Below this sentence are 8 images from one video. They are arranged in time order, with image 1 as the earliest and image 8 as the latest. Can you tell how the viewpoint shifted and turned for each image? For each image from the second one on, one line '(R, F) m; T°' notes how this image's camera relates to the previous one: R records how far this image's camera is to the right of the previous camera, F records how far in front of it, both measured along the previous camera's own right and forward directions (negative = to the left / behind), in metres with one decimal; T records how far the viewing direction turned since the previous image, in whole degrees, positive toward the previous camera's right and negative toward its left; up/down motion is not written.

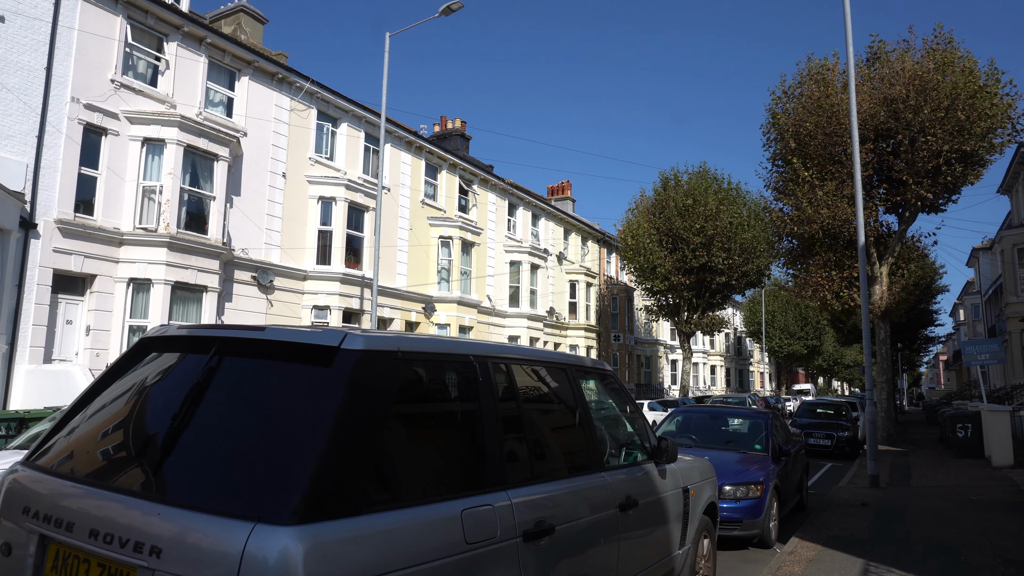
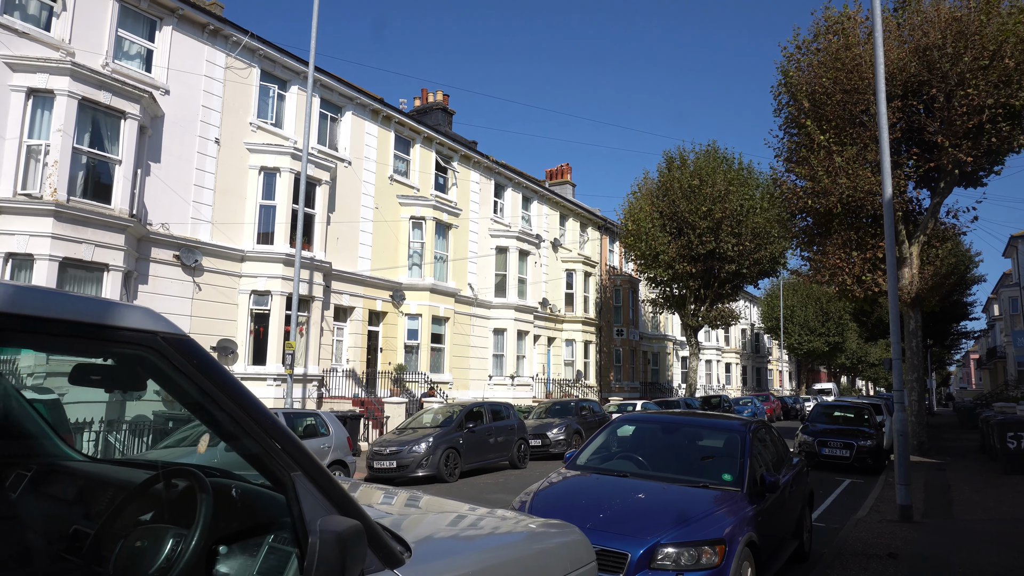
(+1.3, +2.5) m; -2°
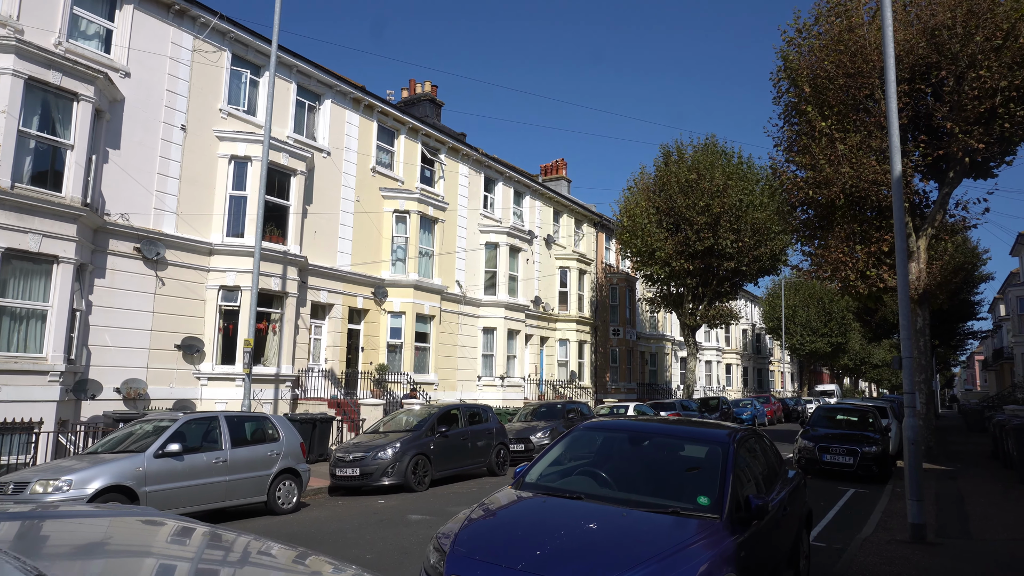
(+0.4, +0.9) m; 0°
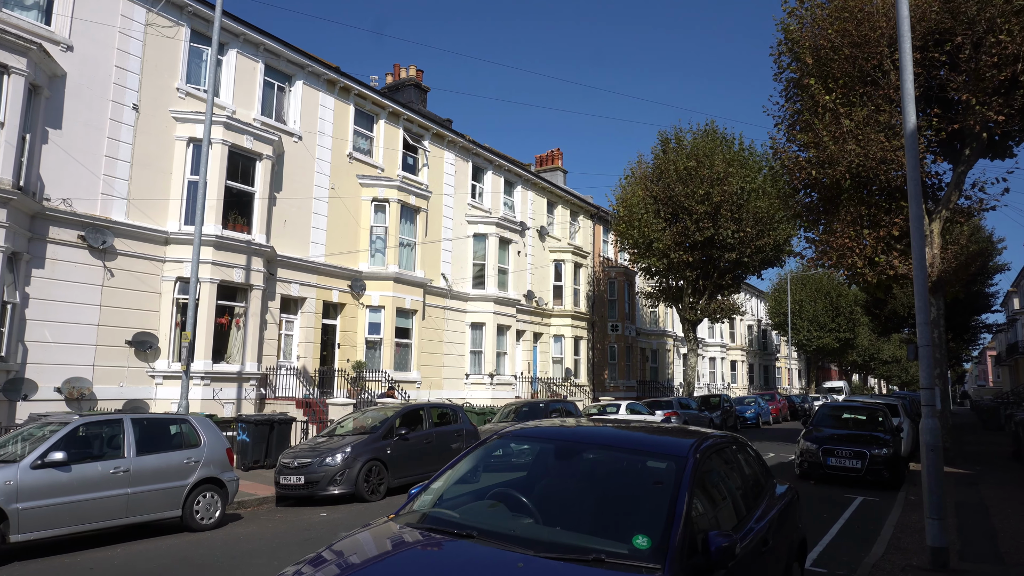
(+0.6, +1.2) m; -1°
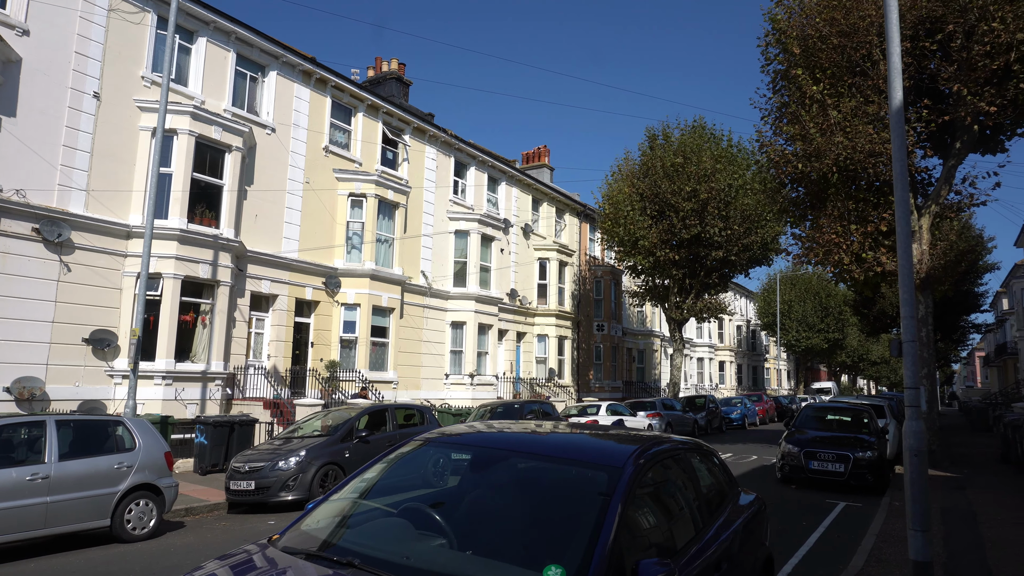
(+0.4, +0.5) m; +1°
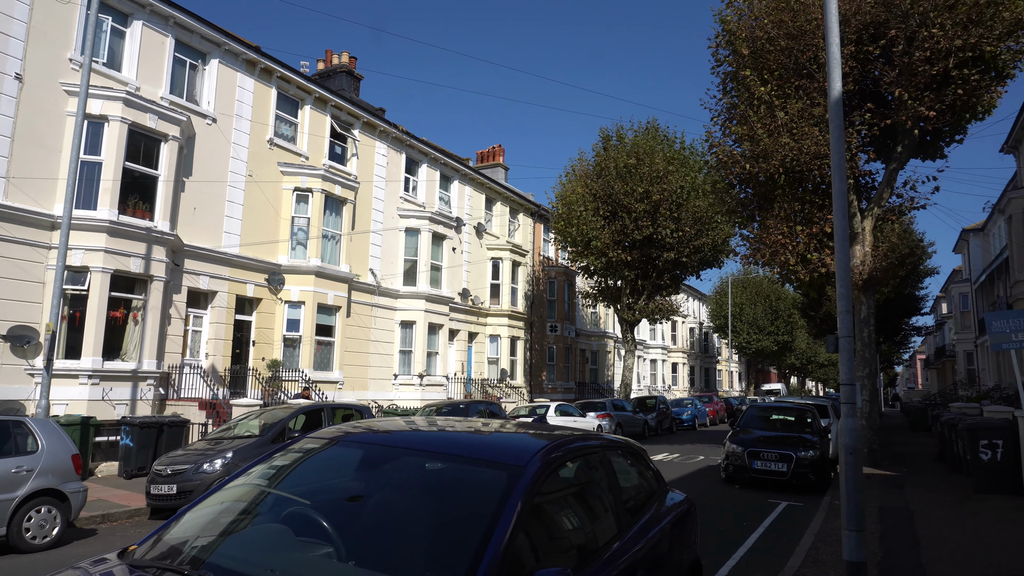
(+0.2, +0.3) m; +3°
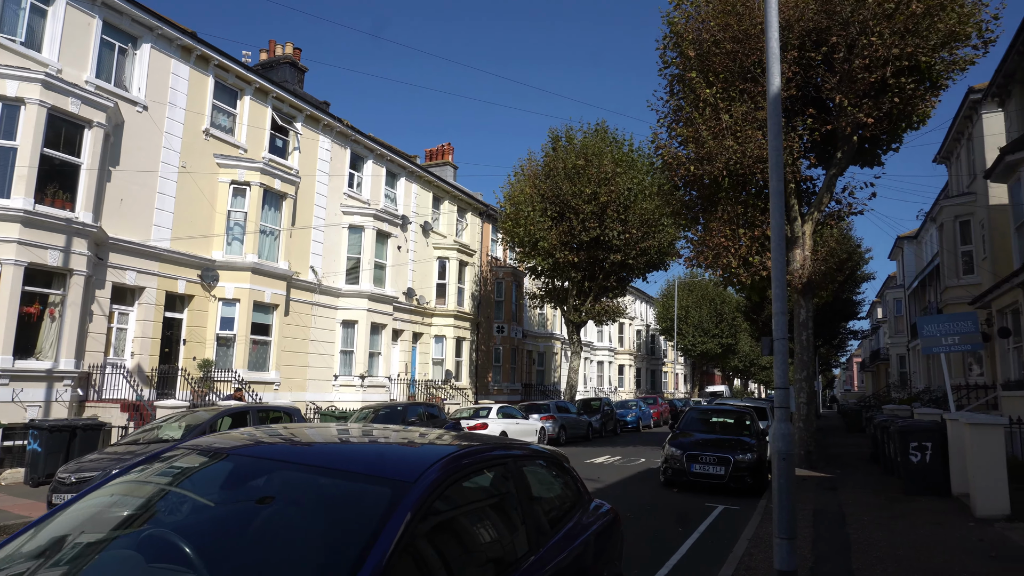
(+0.2, +0.3) m; +4°
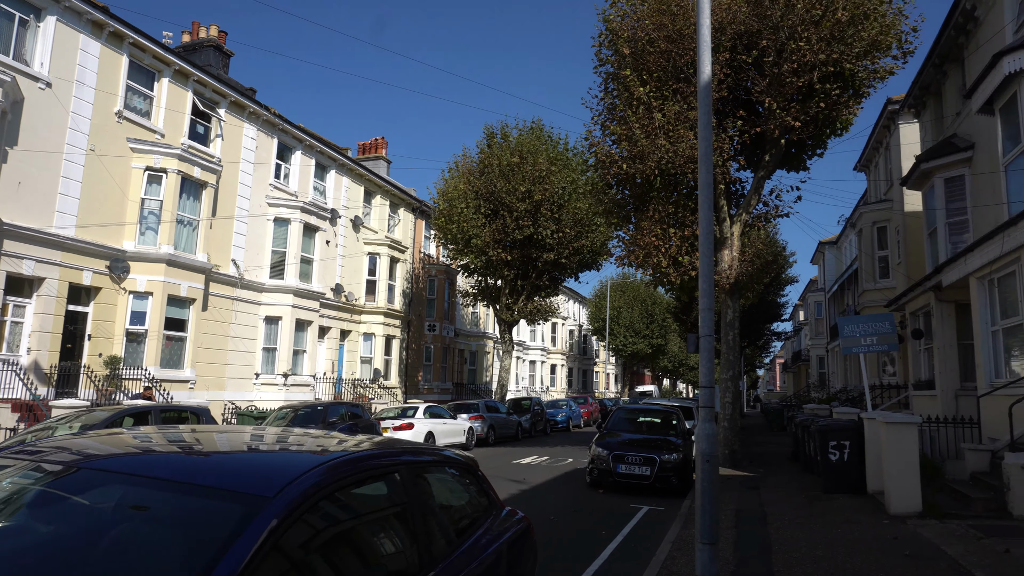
(+0.1, +0.3) m; +5°
